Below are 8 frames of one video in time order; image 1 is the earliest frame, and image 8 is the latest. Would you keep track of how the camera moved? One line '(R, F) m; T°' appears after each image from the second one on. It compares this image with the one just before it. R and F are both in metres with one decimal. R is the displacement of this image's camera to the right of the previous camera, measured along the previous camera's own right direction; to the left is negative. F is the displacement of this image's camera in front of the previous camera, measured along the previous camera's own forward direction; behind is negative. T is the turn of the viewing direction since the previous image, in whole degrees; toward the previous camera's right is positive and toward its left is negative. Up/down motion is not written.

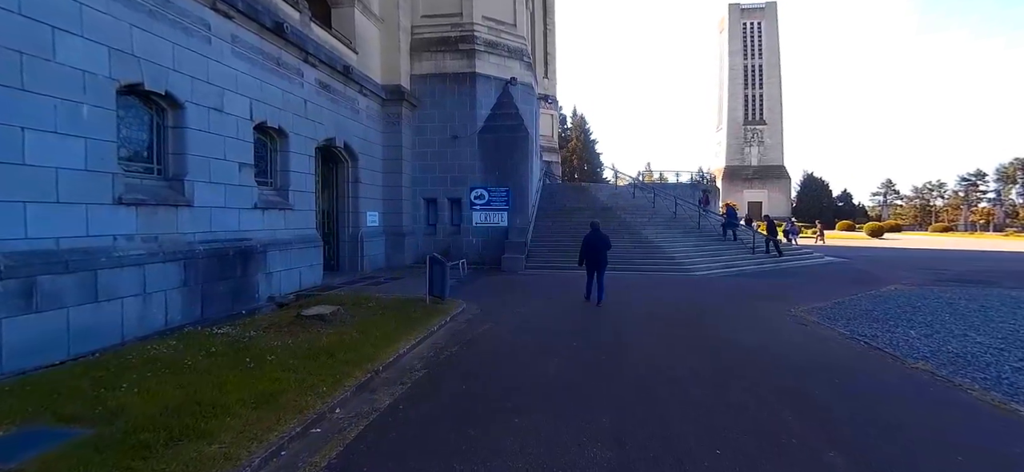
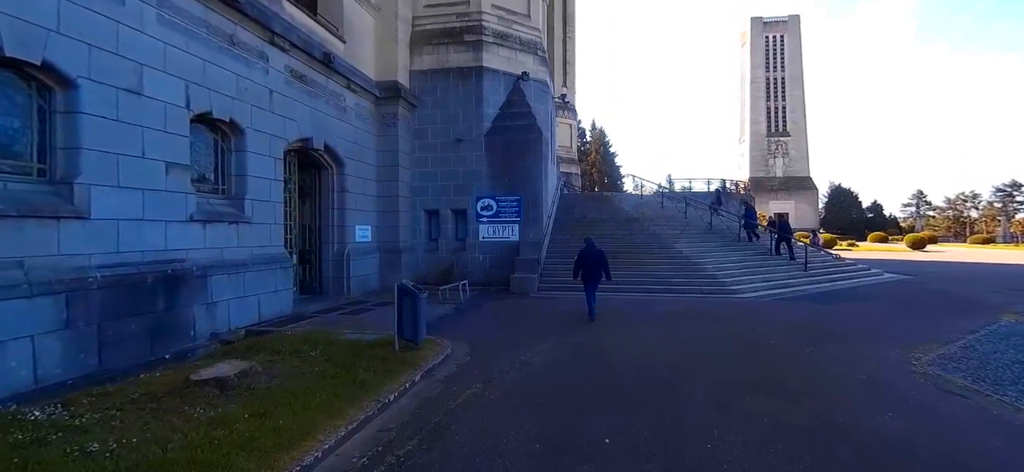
(+0.2, +2.3) m; -2°
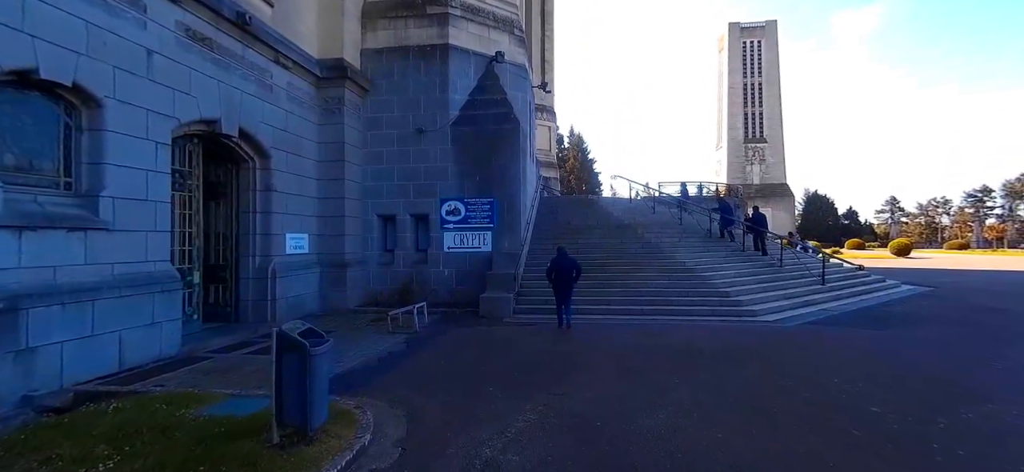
(+0.2, +2.4) m; +2°
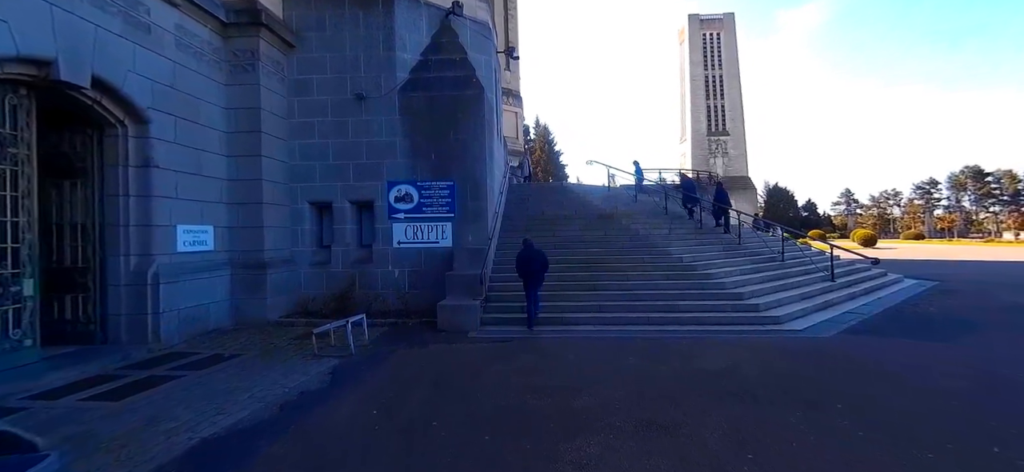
(0.0, +2.1) m; +4°
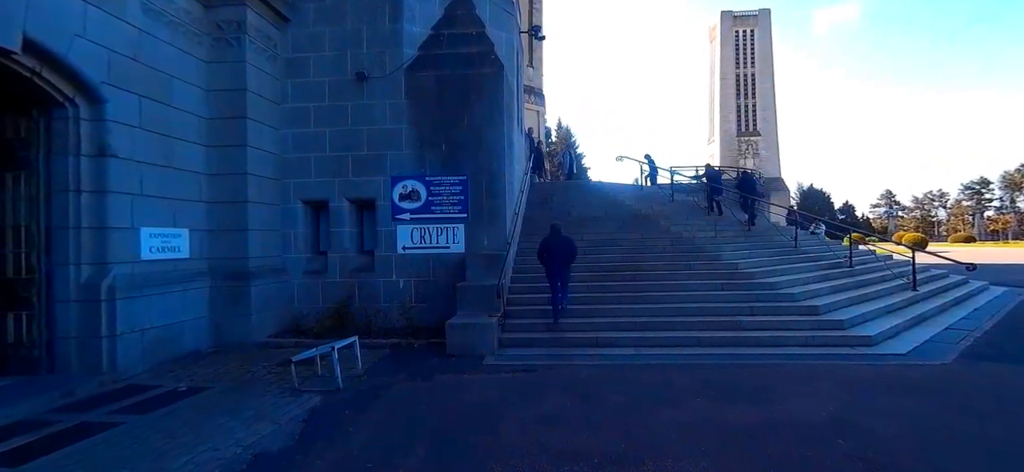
(-0.1, +1.4) m; -2°
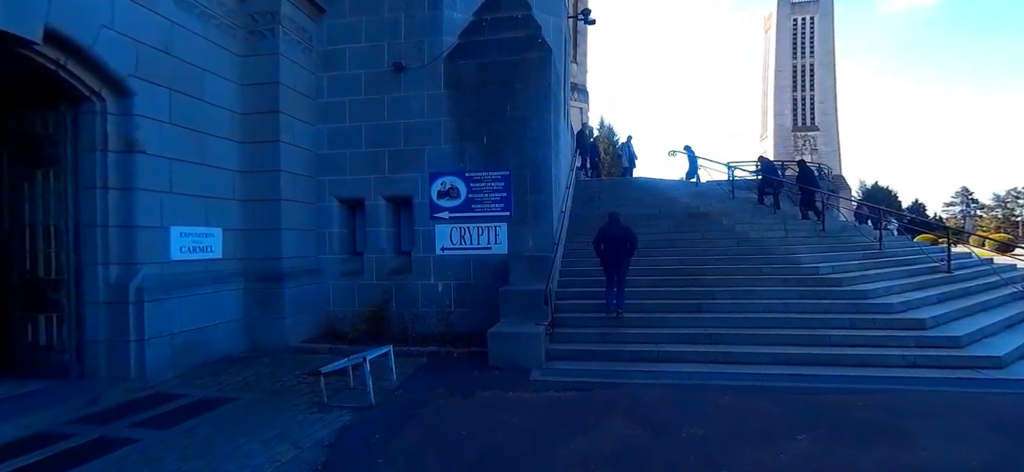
(-0.1, +0.7) m; -5°
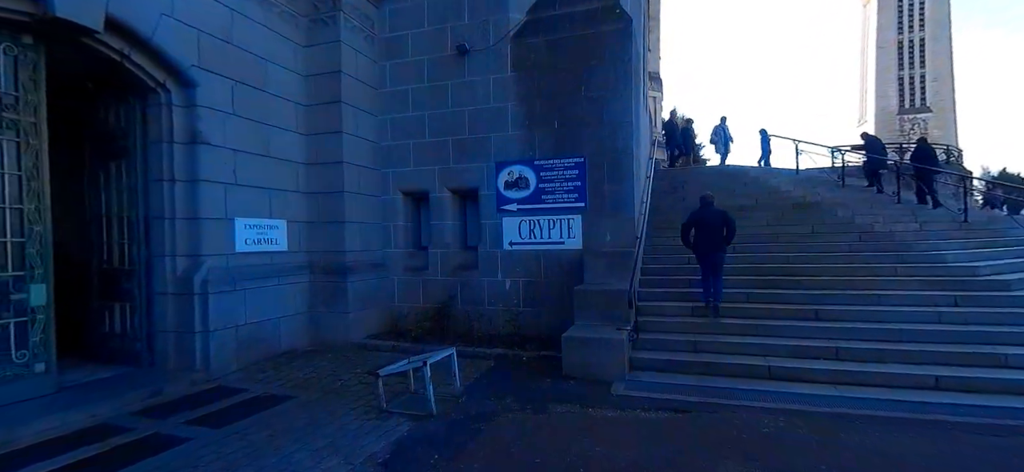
(-0.1, +0.7) m; -8°
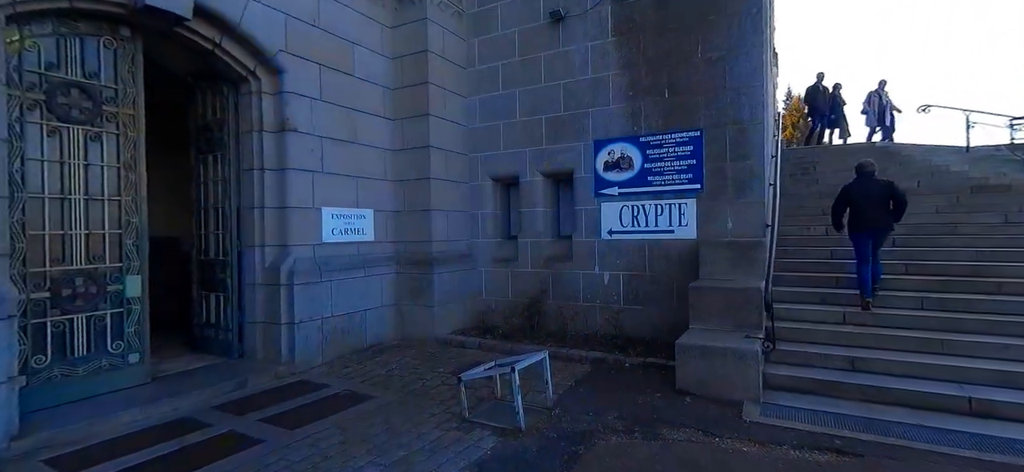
(-0.1, +0.8) m; -11°
